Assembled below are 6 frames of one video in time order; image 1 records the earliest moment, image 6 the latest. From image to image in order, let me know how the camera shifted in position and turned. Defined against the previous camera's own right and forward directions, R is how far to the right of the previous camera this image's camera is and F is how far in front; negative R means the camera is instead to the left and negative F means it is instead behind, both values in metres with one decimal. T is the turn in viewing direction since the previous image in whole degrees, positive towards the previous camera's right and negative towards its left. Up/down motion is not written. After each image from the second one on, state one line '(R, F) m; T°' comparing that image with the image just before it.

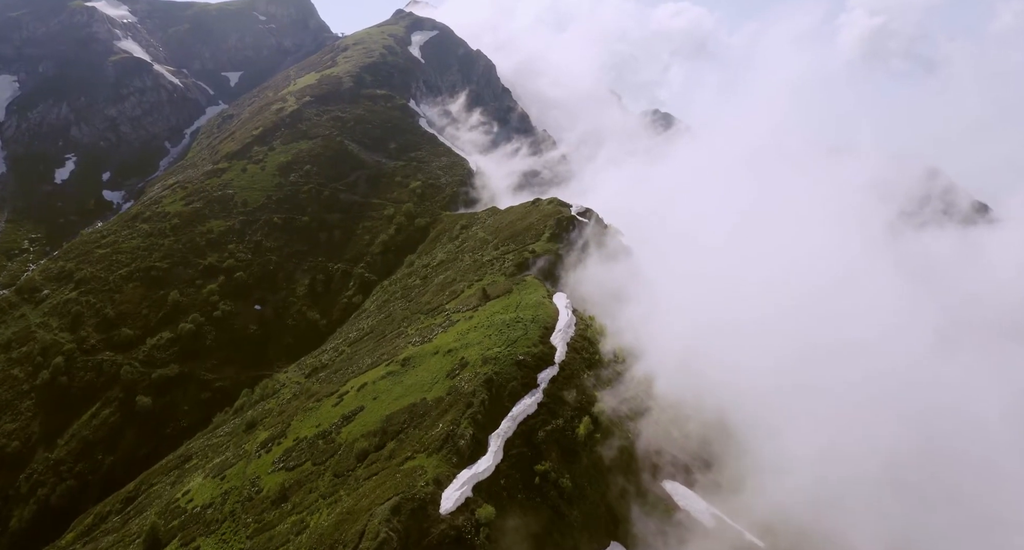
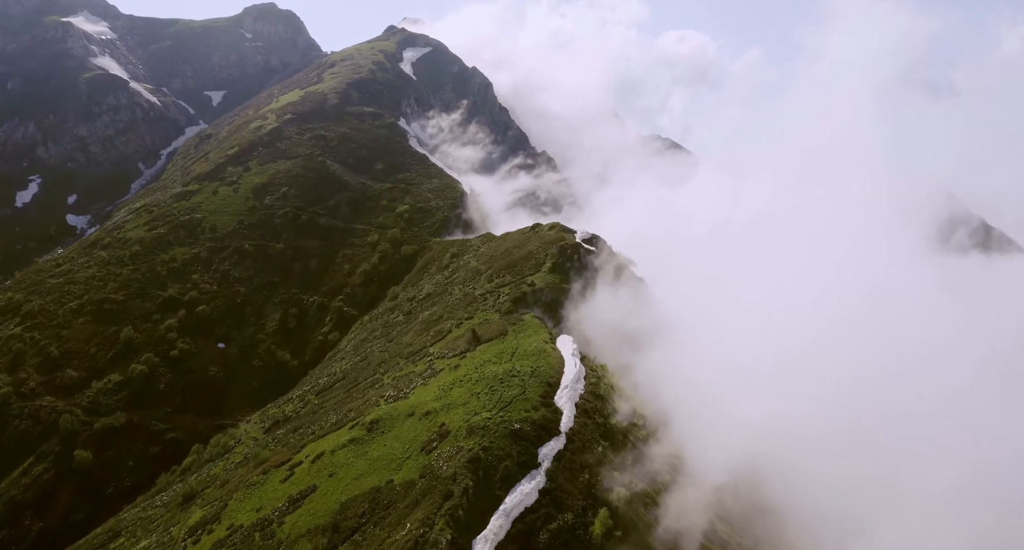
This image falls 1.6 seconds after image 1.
(+0.4, +17.7) m; 0°
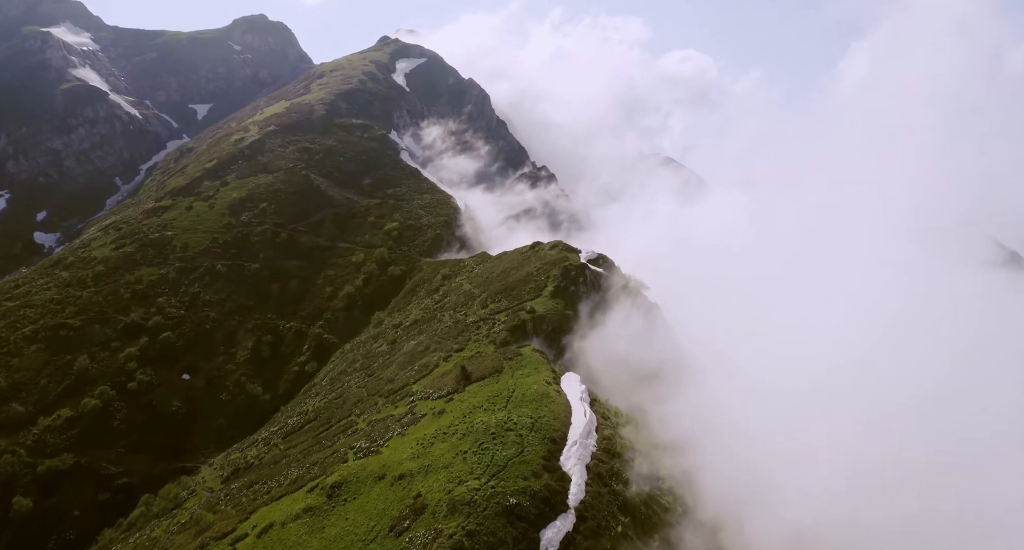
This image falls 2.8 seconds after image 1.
(+0.3, +13.5) m; 0°
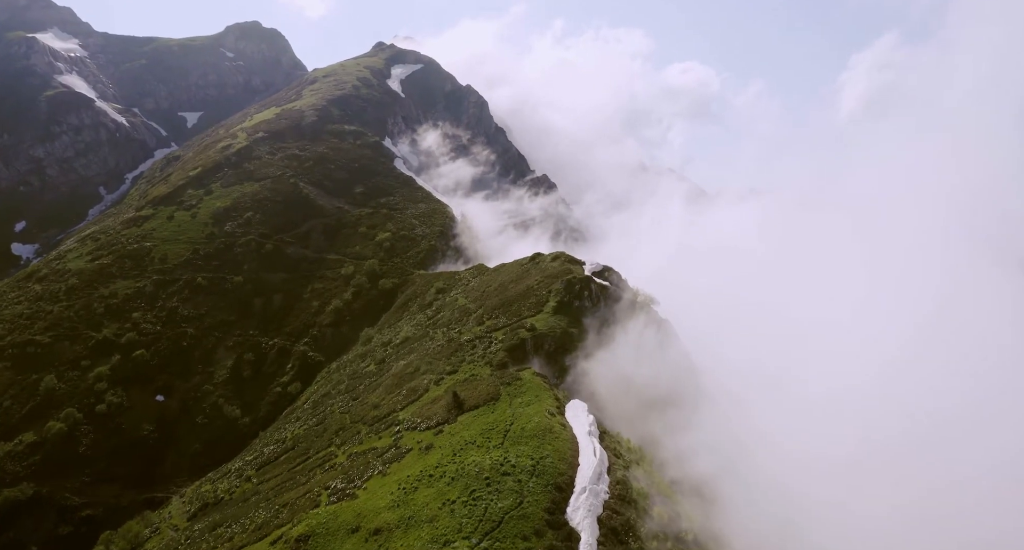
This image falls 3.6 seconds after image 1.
(+0.1, +8.5) m; 0°
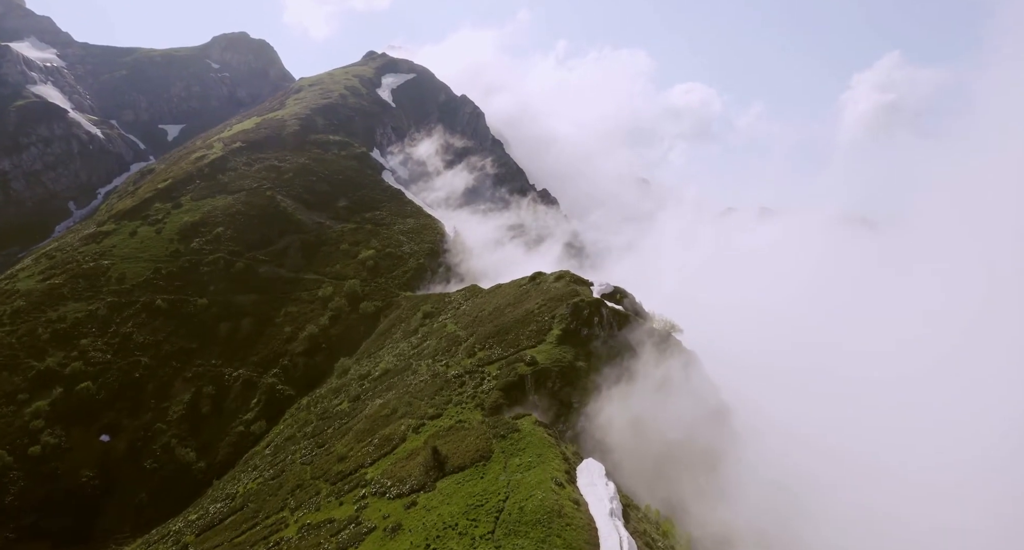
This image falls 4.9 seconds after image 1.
(+0.2, +14.3) m; 0°
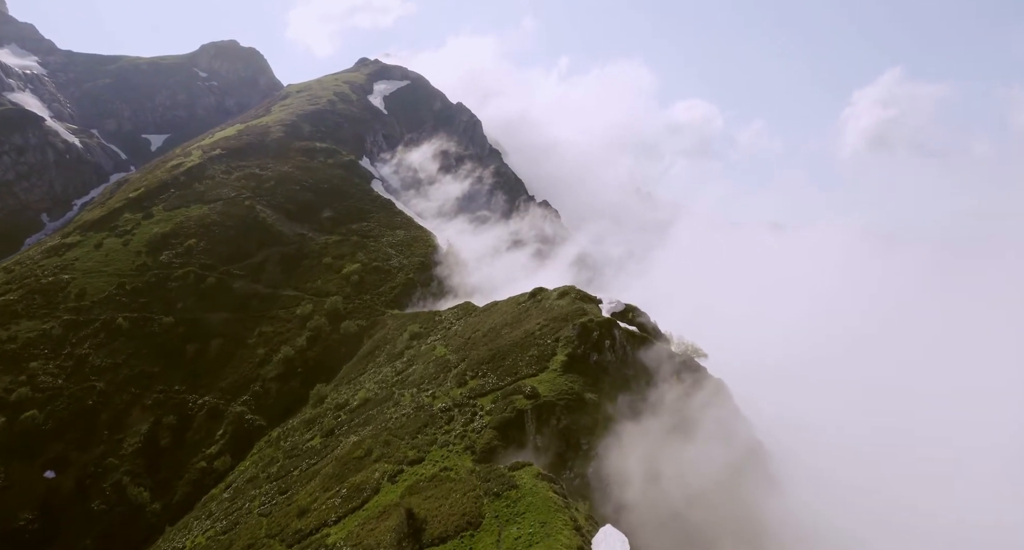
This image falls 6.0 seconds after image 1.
(+0.1, +11.1) m; 0°
